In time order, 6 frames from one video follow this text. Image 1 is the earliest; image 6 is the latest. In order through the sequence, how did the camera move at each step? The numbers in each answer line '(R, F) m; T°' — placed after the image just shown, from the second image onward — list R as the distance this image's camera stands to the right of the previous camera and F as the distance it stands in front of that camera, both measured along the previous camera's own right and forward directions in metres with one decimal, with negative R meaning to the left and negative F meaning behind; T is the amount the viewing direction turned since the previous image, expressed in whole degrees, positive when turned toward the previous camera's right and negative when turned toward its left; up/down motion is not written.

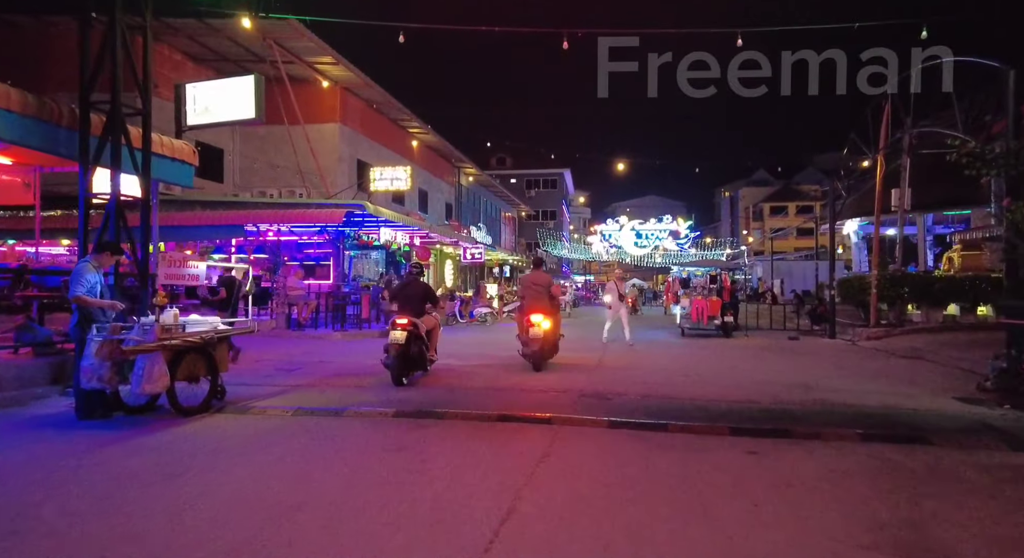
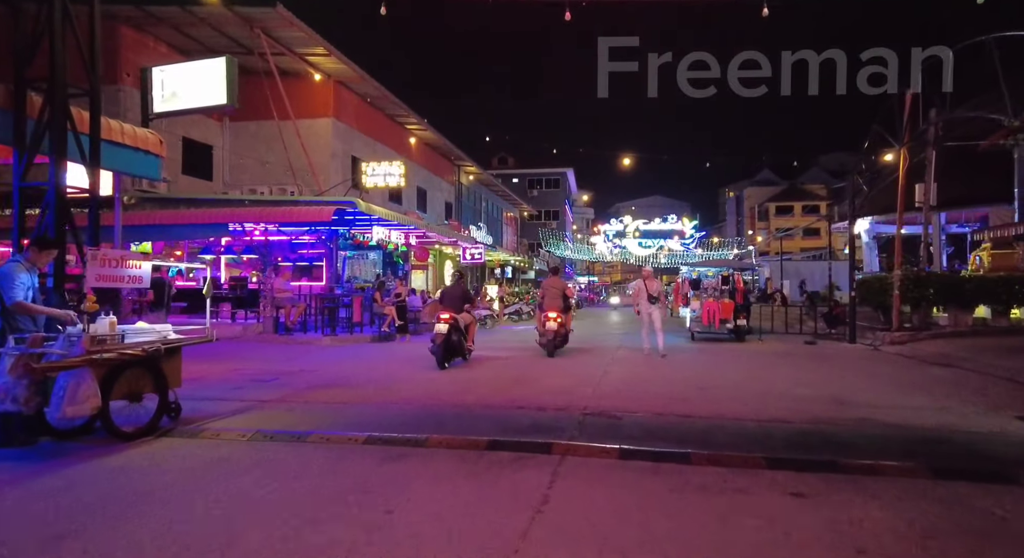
(+0.1, +1.0) m; 0°
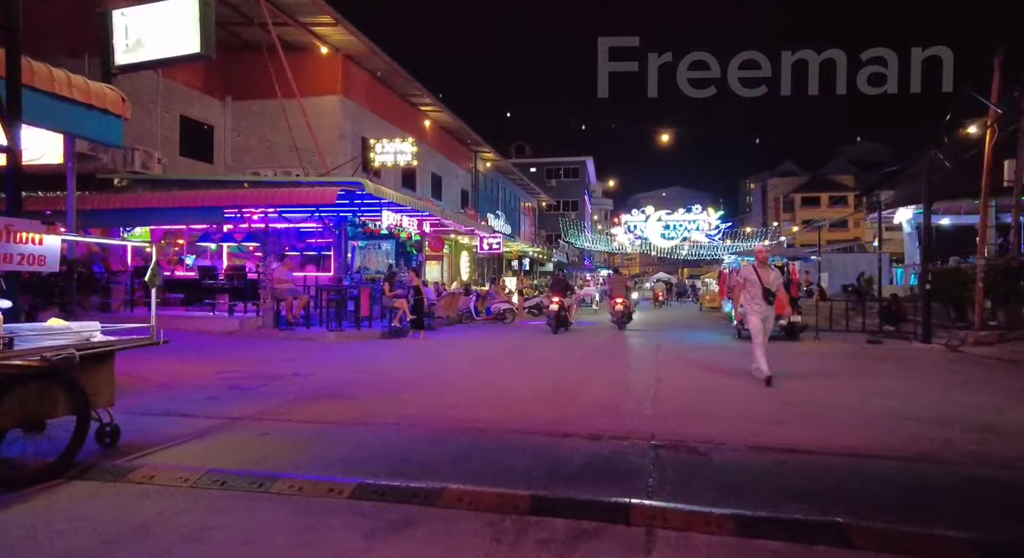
(-0.2, +1.8) m; -1°
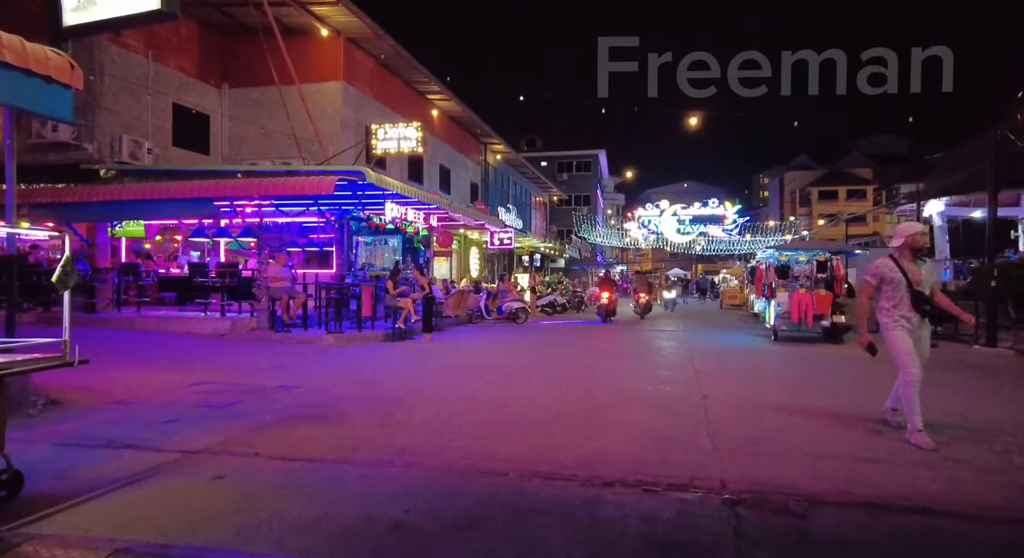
(-0.1, +1.3) m; -1°
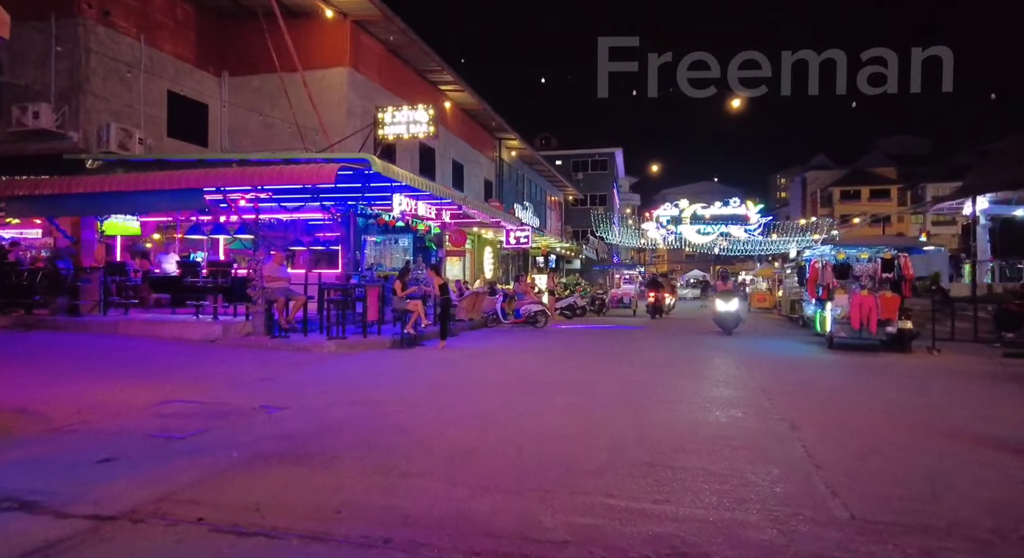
(-0.2, +1.6) m; -1°
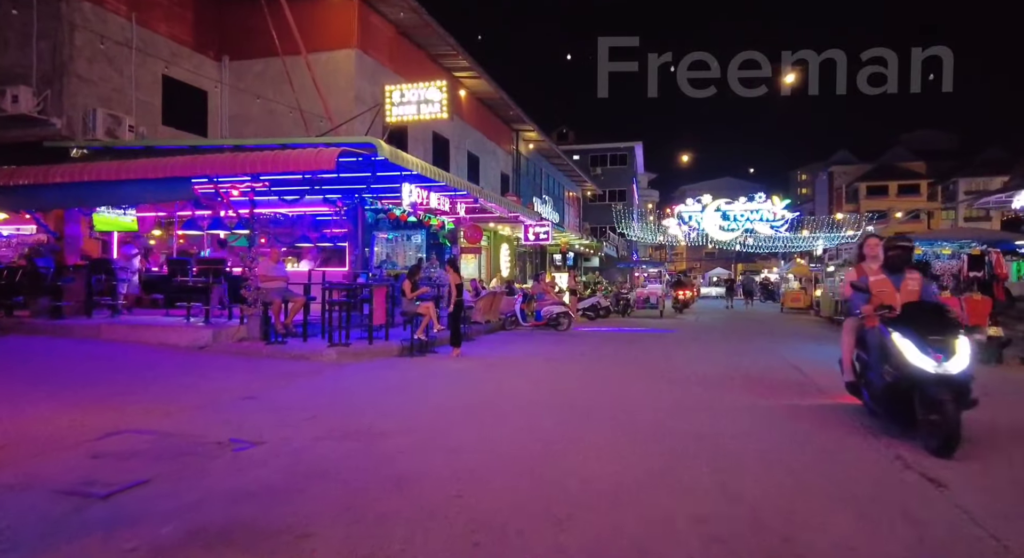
(-0.2, +1.5) m; -1°
